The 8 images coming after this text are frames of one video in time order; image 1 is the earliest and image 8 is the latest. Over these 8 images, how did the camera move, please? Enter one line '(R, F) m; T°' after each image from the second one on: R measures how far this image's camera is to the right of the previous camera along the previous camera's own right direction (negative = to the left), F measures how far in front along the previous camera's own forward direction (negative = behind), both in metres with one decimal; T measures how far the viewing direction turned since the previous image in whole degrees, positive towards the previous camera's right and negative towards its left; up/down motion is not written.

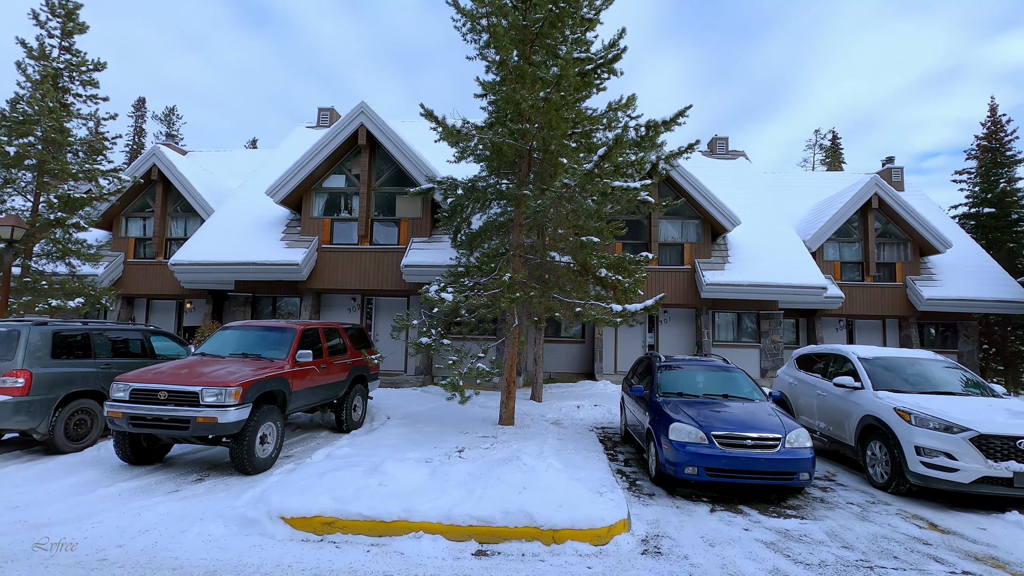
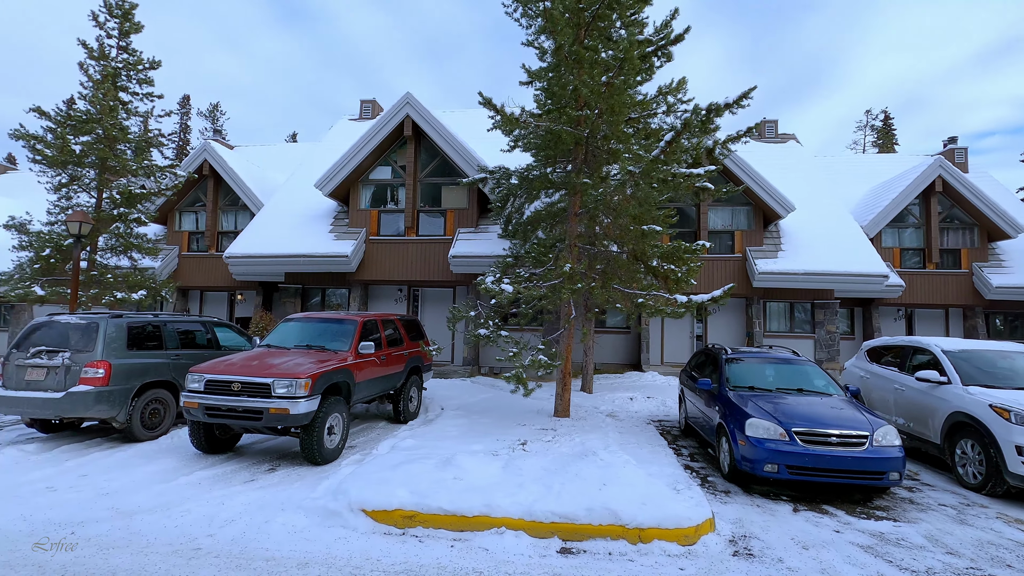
(-0.4, +0.1) m; -3°
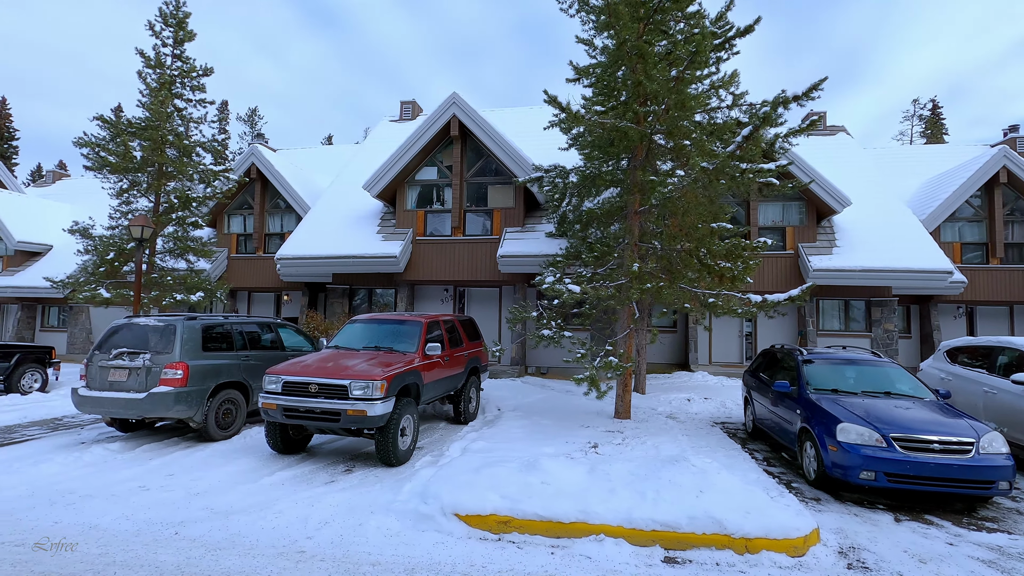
(-0.6, +0.1) m; -3°
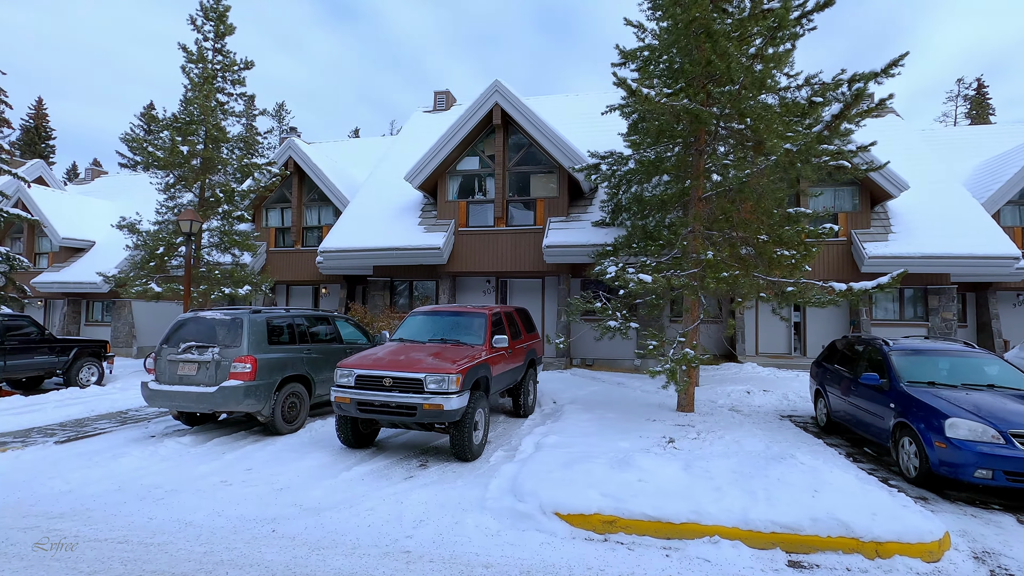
(-0.7, +0.2) m; -2°
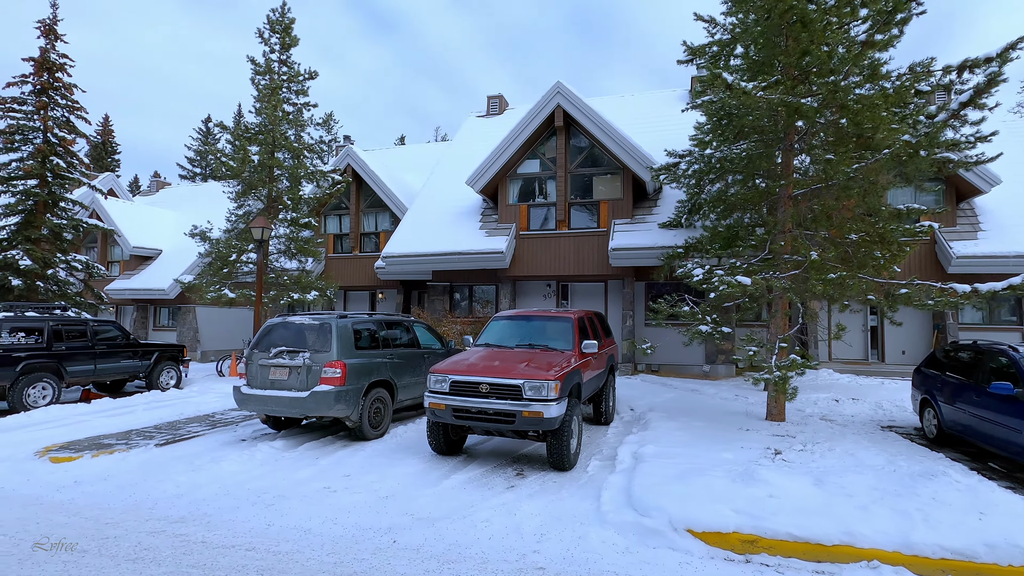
(-0.7, +0.2) m; -4°
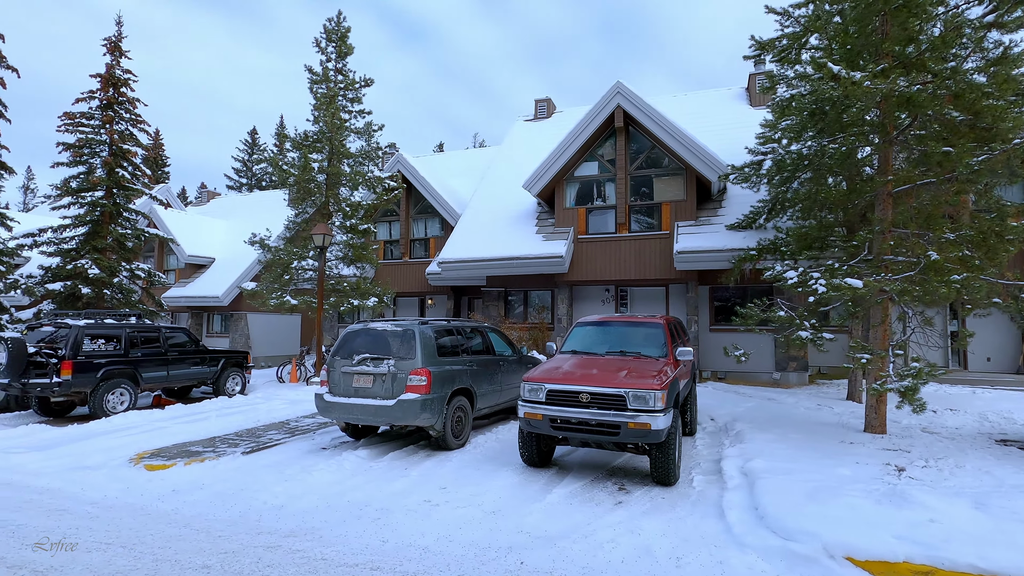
(-0.8, +0.2) m; -3°
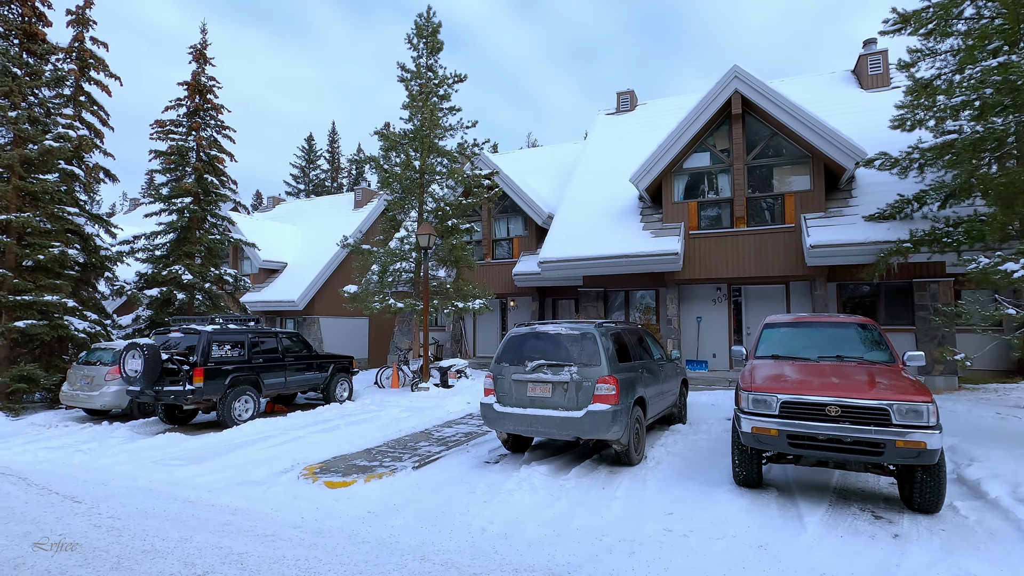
(-1.9, +0.6) m; -4°
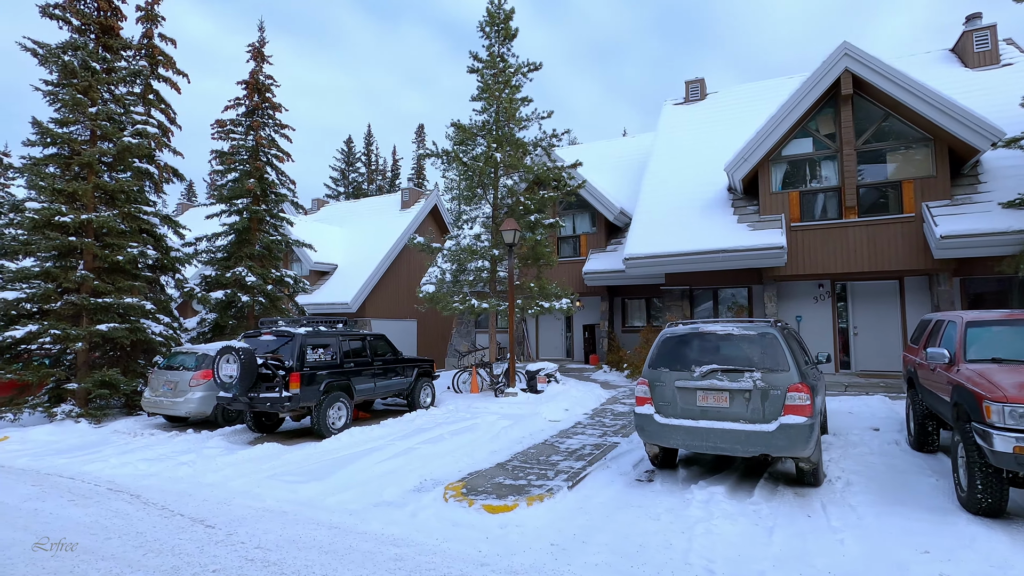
(-1.5, +0.7) m; -2°
